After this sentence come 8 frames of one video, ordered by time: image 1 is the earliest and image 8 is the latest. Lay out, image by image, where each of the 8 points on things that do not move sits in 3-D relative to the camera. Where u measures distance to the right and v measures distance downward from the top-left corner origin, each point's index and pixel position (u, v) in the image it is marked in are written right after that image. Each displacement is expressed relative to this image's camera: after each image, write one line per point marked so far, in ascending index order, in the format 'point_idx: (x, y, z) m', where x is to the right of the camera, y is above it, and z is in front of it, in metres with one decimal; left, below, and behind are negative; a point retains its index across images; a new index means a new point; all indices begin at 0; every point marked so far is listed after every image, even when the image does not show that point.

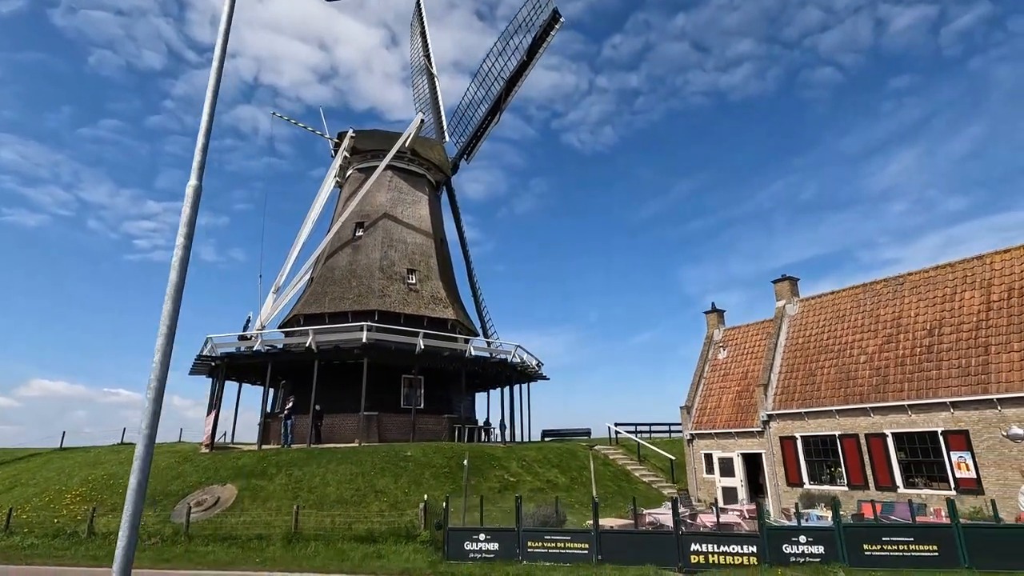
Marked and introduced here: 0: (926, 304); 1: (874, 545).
0: (+13.8, -0.5, +17.8) m
1: (+7.3, -5.2, +10.8) m
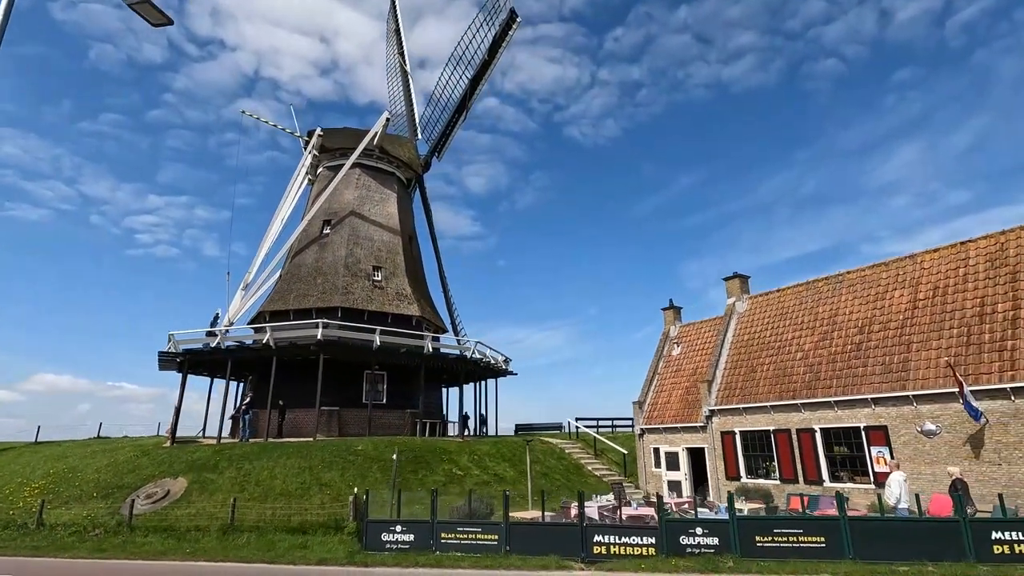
0: (+11.8, -0.4, +18.1) m
1: (+5.3, -5.2, +11.3) m
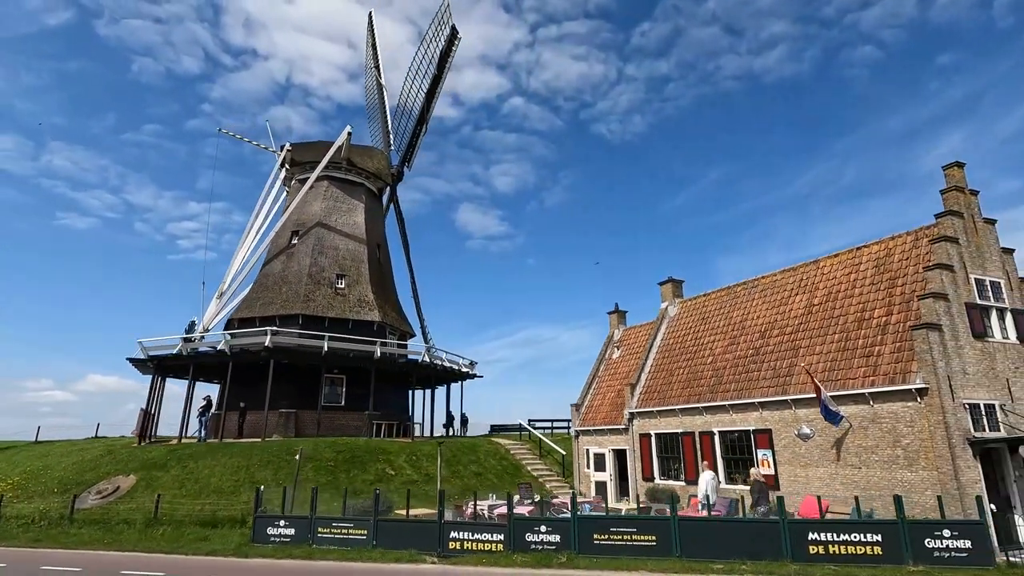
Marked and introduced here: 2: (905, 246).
0: (+8.8, -0.6, +18.5) m
1: (+2.0, -5.5, +11.9) m
2: (+11.2, +1.3, +15.2) m
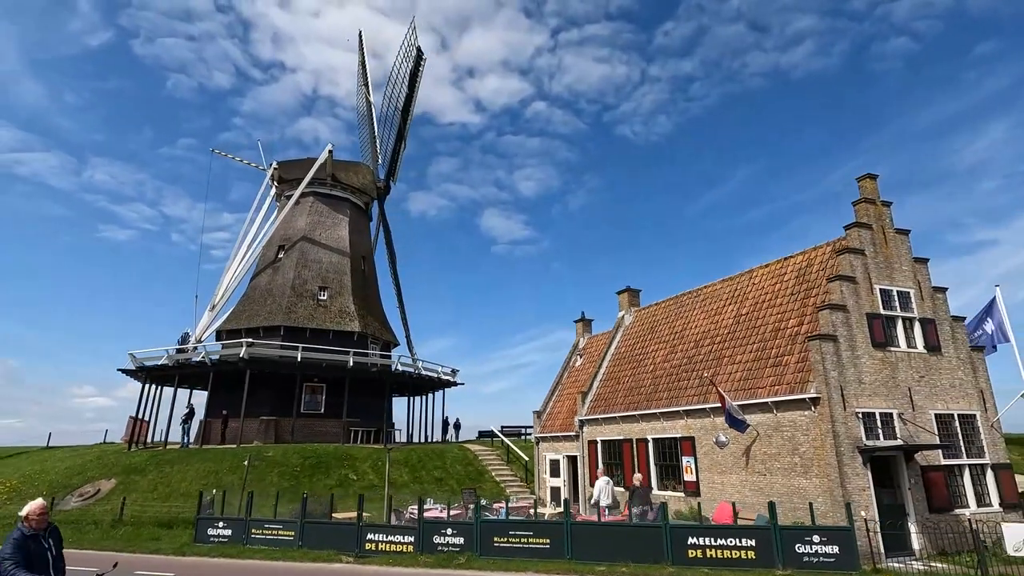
0: (+6.8, -1.0, +18.9) m
1: (-0.3, -5.9, +12.6) m
2: (+9.0, +1.0, +15.5) m
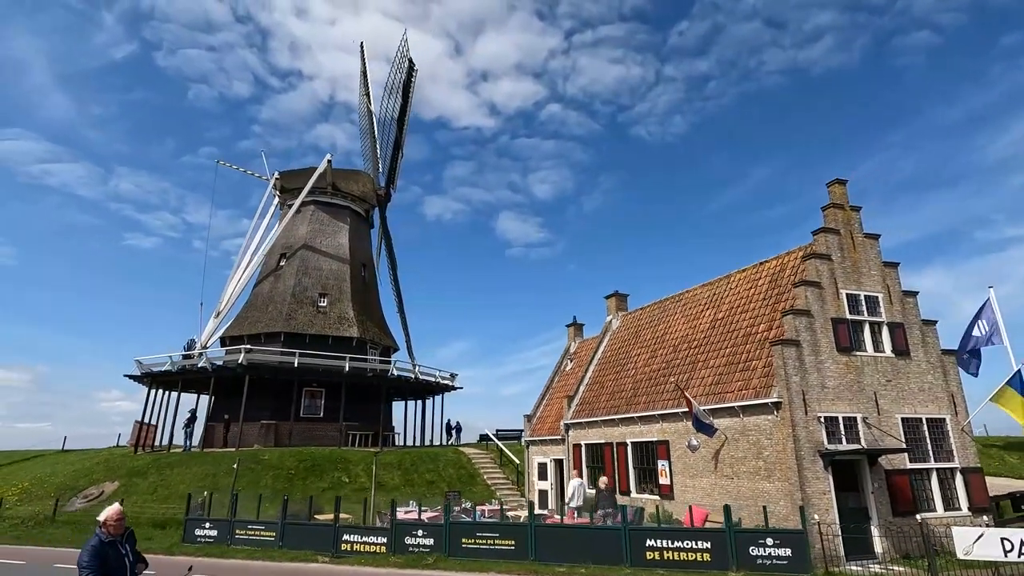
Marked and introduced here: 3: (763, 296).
0: (+6.1, -1.1, +19.0) m
1: (-1.0, -6.1, +13.0) m
2: (+8.2, +0.8, +15.6) m
3: (+7.5, -0.2, +16.0) m
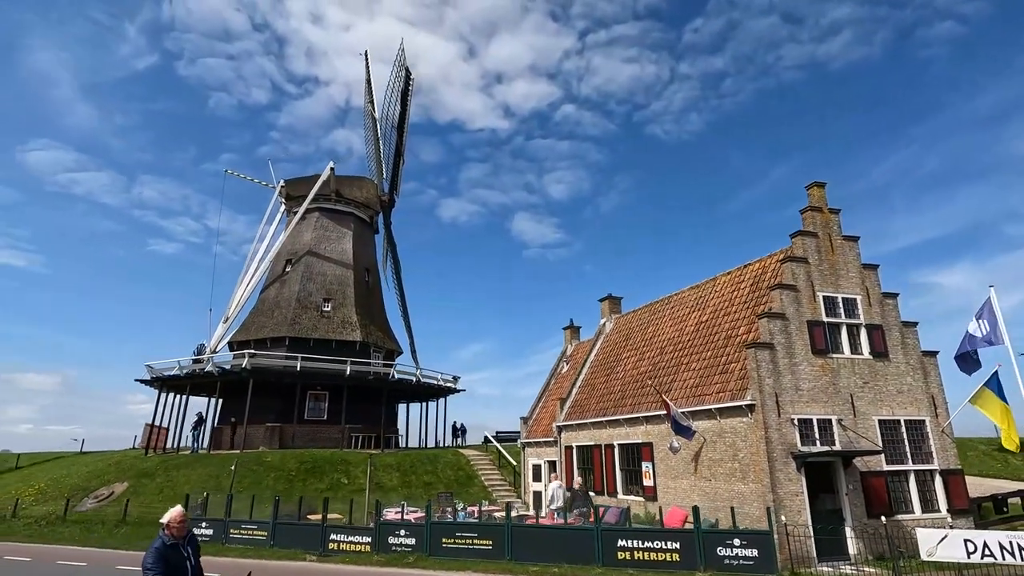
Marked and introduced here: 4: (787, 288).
0: (+5.7, -1.2, +19.2) m
1: (-1.6, -6.3, +13.4) m
2: (+7.7, +0.7, +15.7) m
3: (+7.0, -0.3, +16.1) m
4: (+7.2, 0.0, +14.0) m
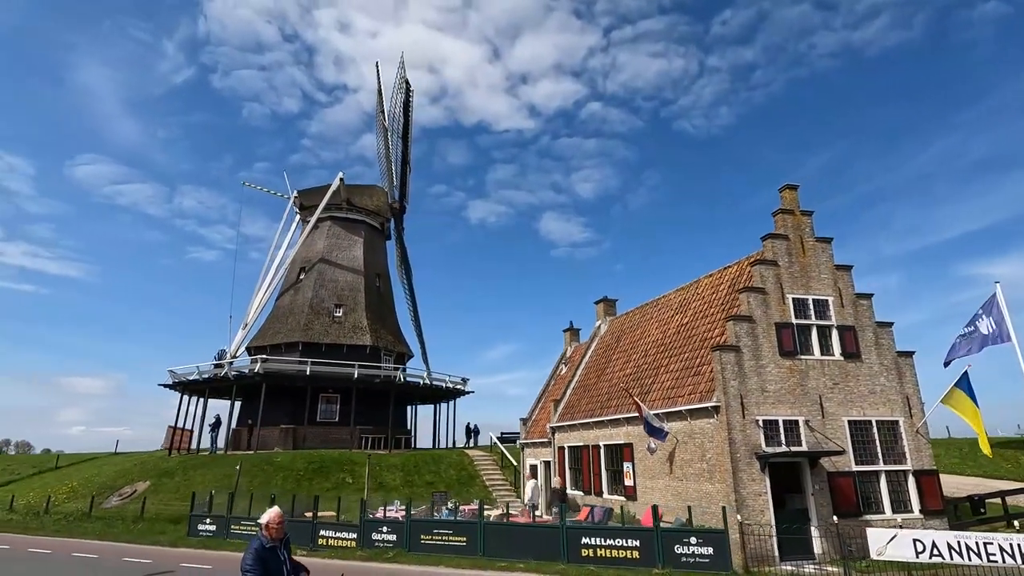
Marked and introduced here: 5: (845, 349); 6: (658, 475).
0: (+5.3, -1.3, +19.5) m
1: (-2.2, -6.5, +14.1) m
2: (+7.0, +0.7, +15.9) m
3: (+6.4, -0.4, +16.3) m
4: (+6.5, -0.1, +14.2) m
5: (+8.9, -1.6, +14.2) m
6: (+4.2, -5.4, +15.4) m
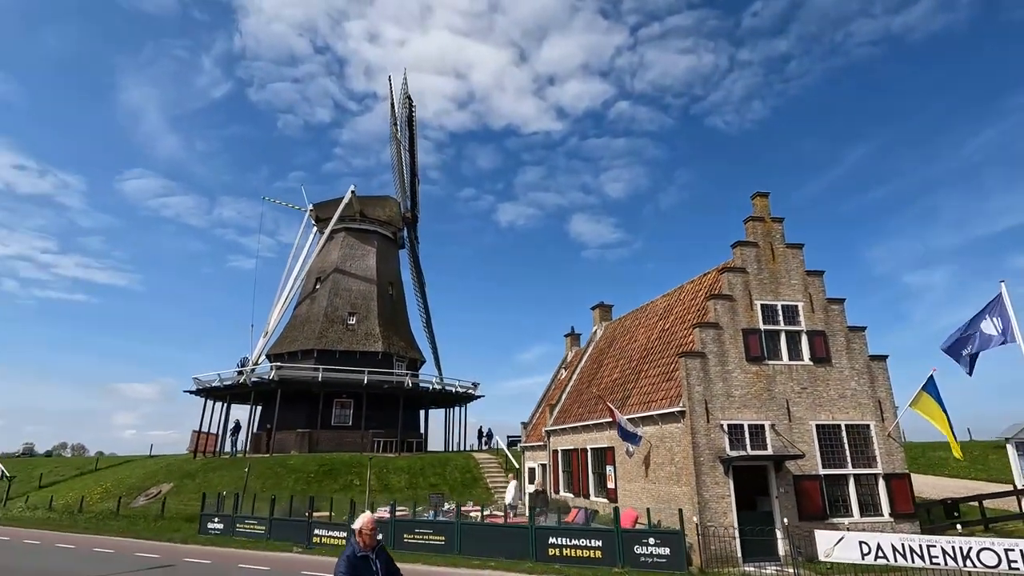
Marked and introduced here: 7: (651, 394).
0: (+4.9, -1.6, +19.8) m
1: (-2.9, -6.9, +14.9) m
2: (+6.3, +0.5, +16.2) m
3: (+5.8, -0.6, +16.6) m
4: (+5.7, -0.3, +14.5) m
5: (+8.2, -1.8, +14.4) m
6: (+3.6, -5.6, +15.8) m
7: (+4.1, -3.1, +15.9) m
